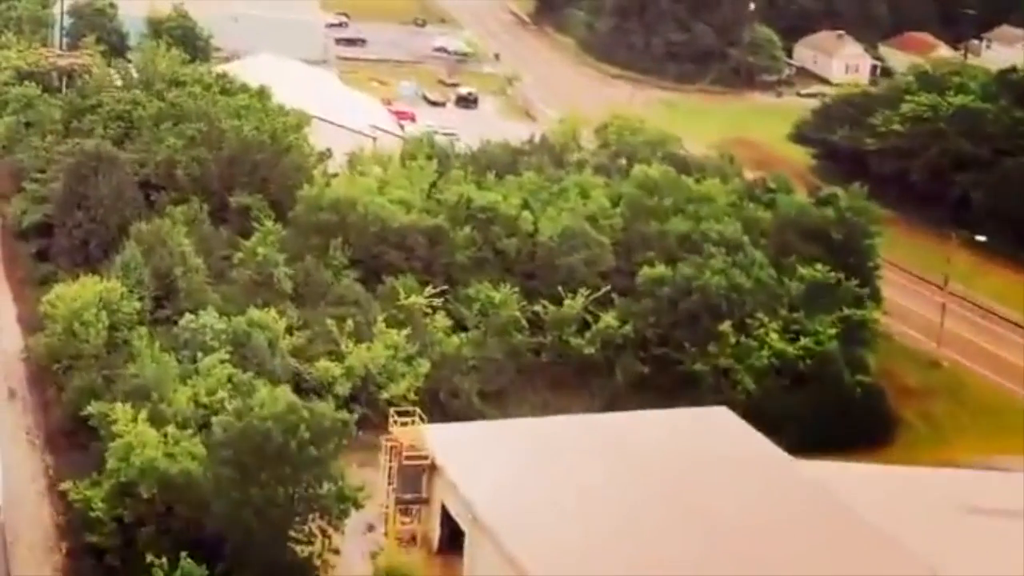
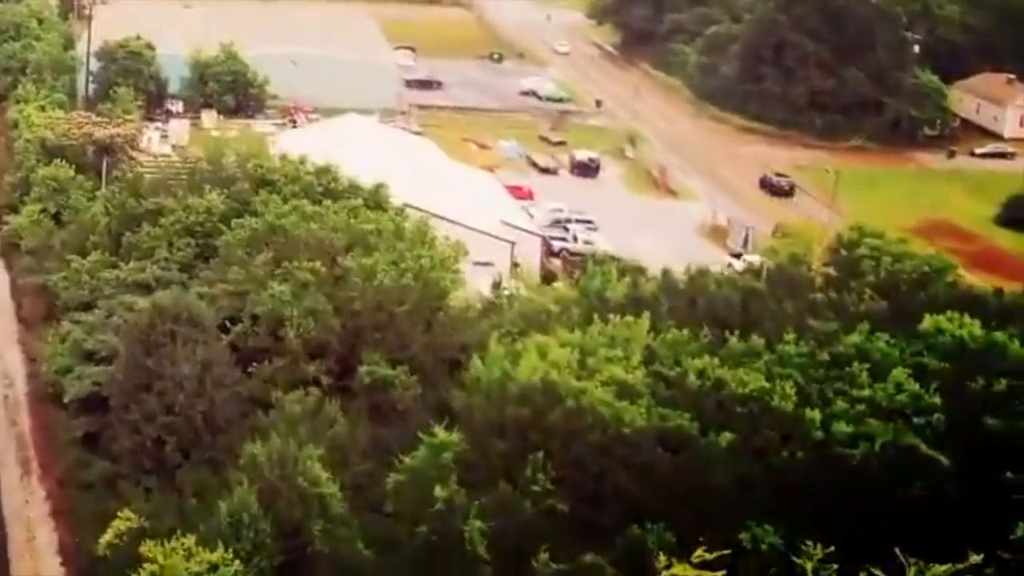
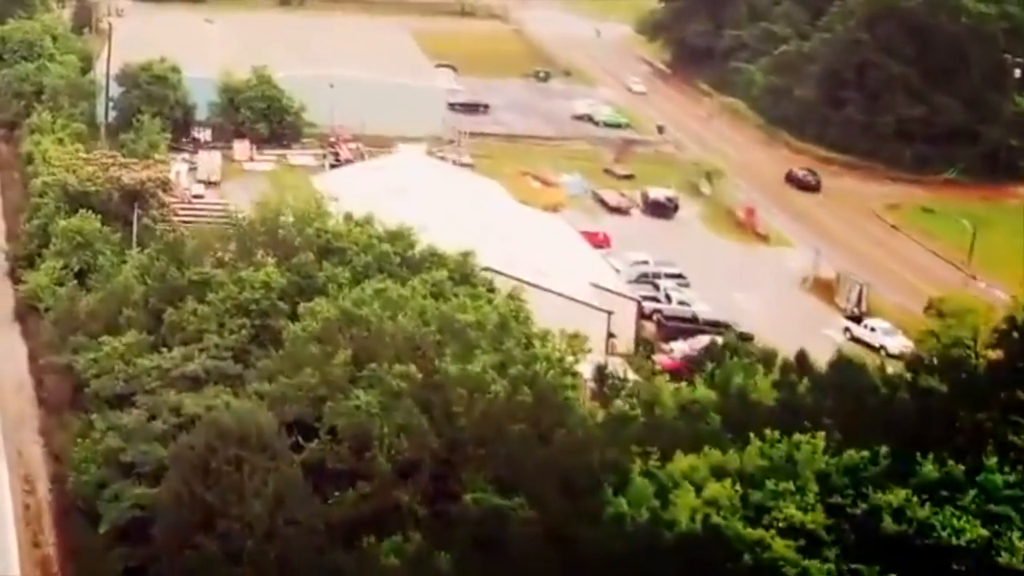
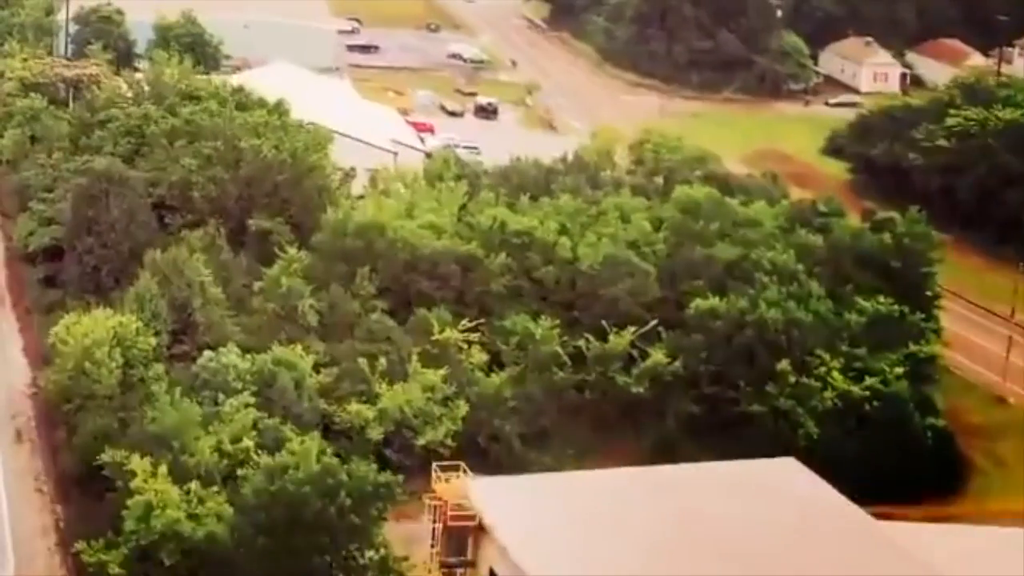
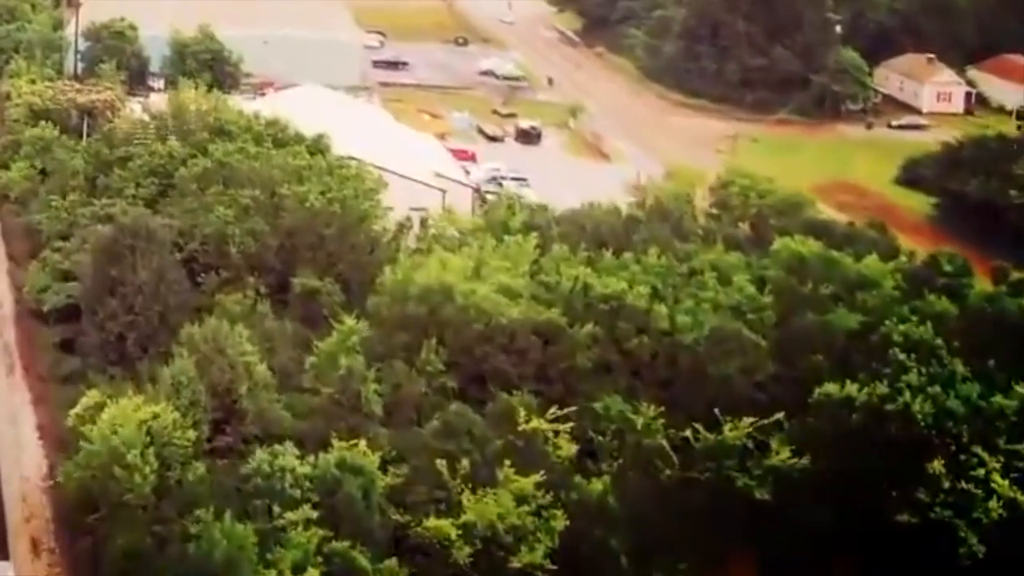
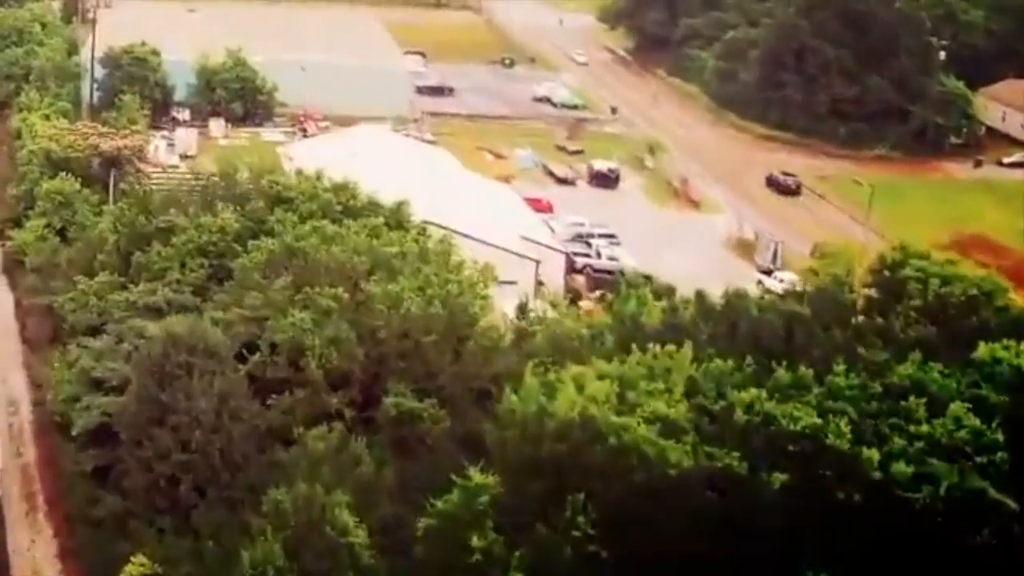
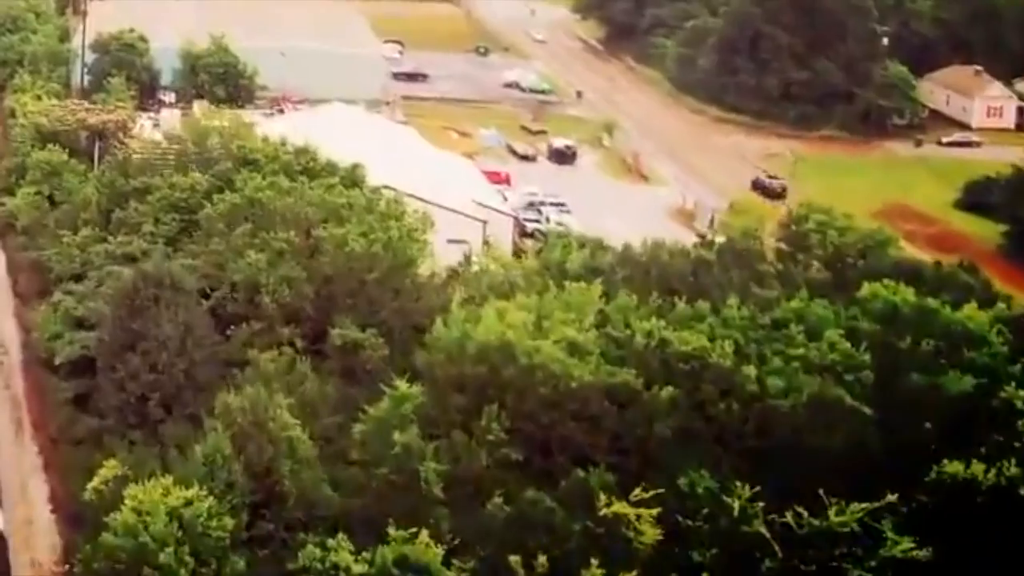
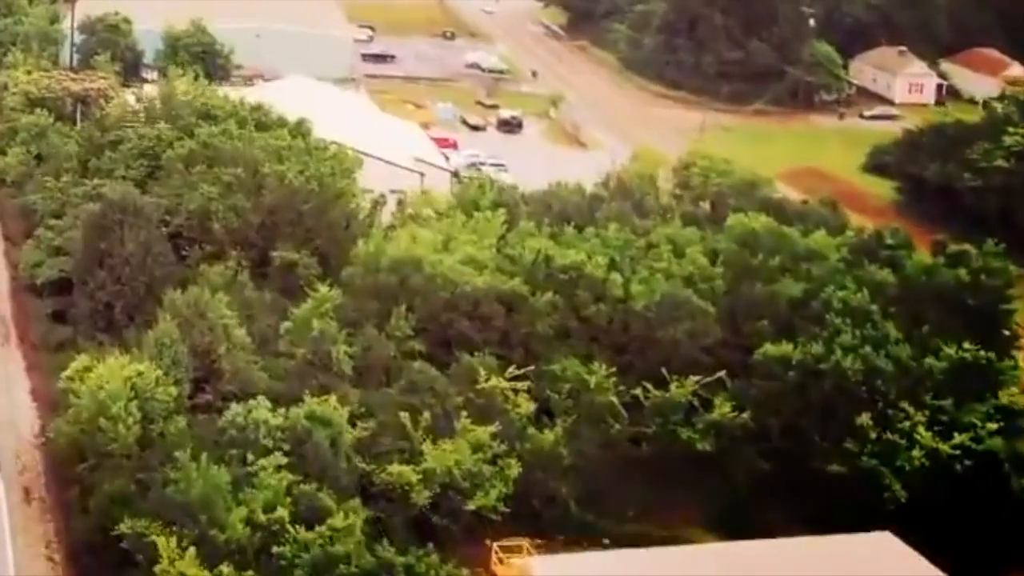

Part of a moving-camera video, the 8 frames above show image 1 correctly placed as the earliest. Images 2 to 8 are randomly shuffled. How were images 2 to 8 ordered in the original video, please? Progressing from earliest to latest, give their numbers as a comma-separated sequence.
4, 8, 5, 7, 2, 6, 3
